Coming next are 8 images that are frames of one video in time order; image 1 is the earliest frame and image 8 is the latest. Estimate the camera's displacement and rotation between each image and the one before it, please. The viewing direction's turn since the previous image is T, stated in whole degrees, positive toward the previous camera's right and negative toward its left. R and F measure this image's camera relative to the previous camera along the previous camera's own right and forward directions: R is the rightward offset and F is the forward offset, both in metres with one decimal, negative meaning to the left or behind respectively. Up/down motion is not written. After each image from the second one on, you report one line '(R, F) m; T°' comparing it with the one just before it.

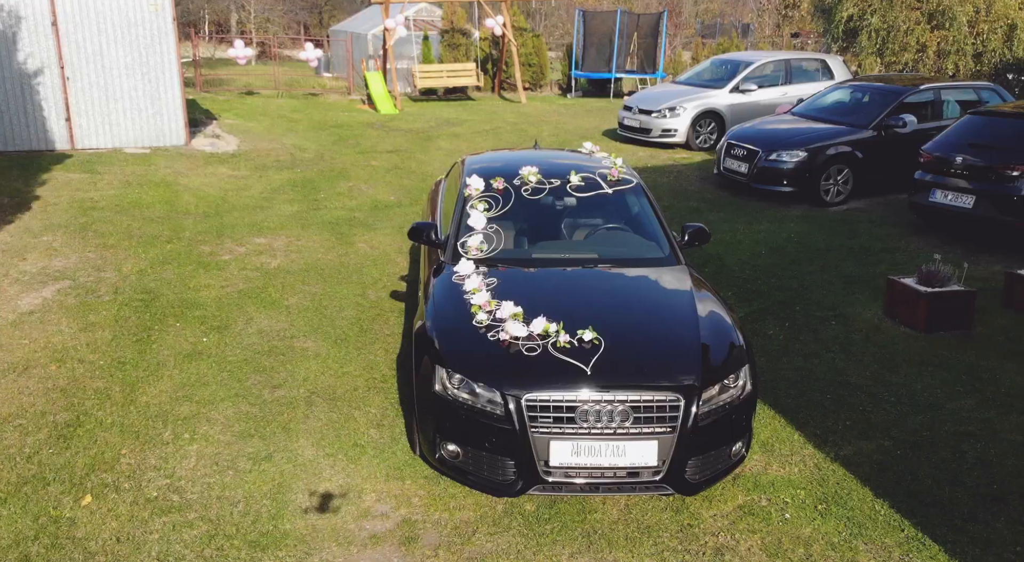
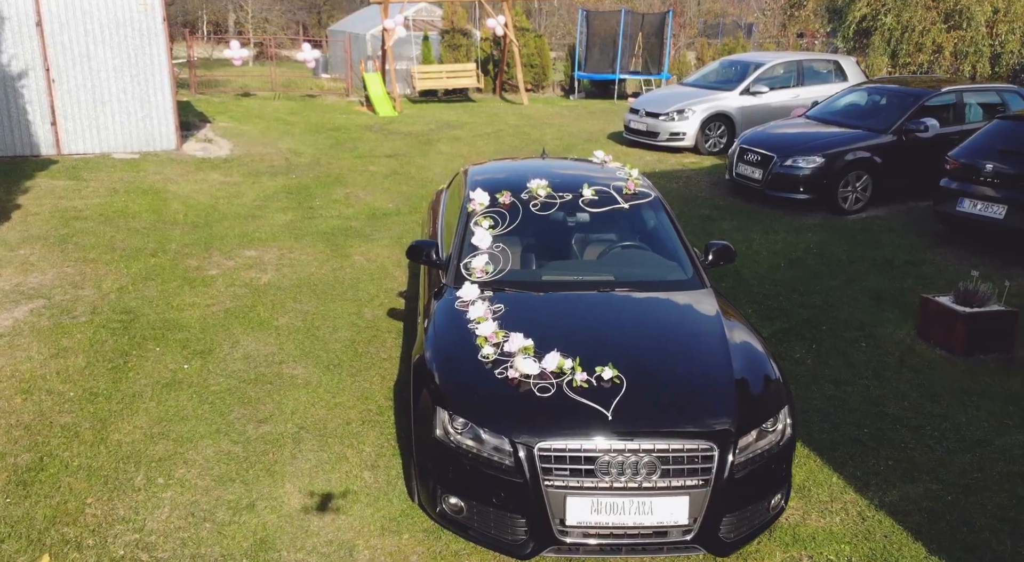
(0.0, +0.4) m; 0°
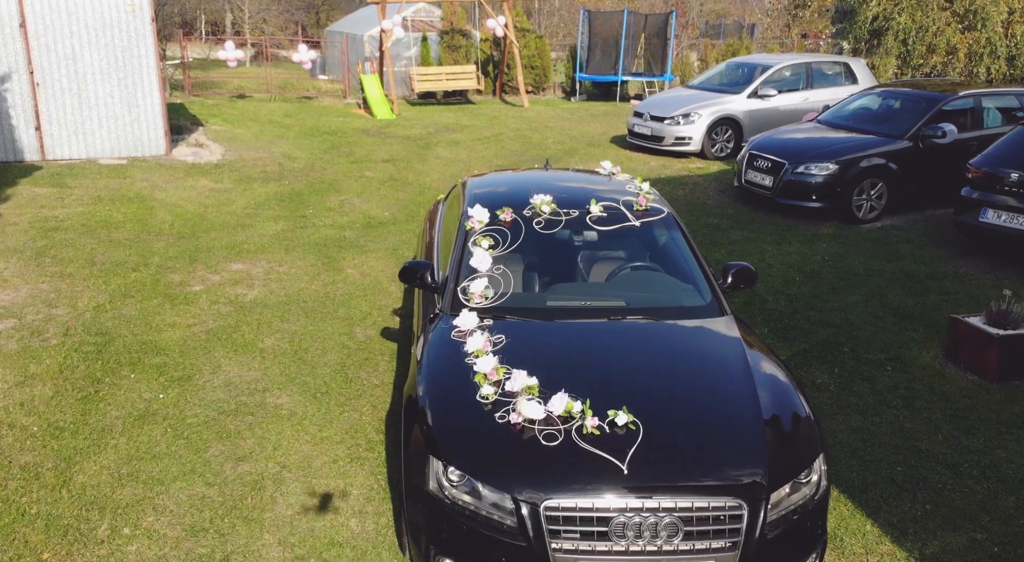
(0.0, +0.3) m; 0°
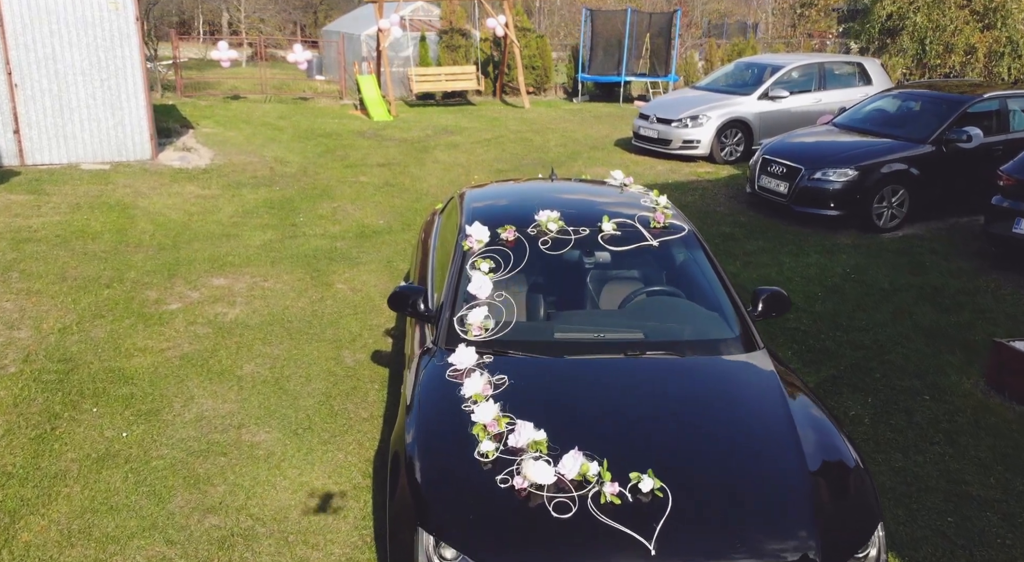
(0.0, +0.4) m; 0°
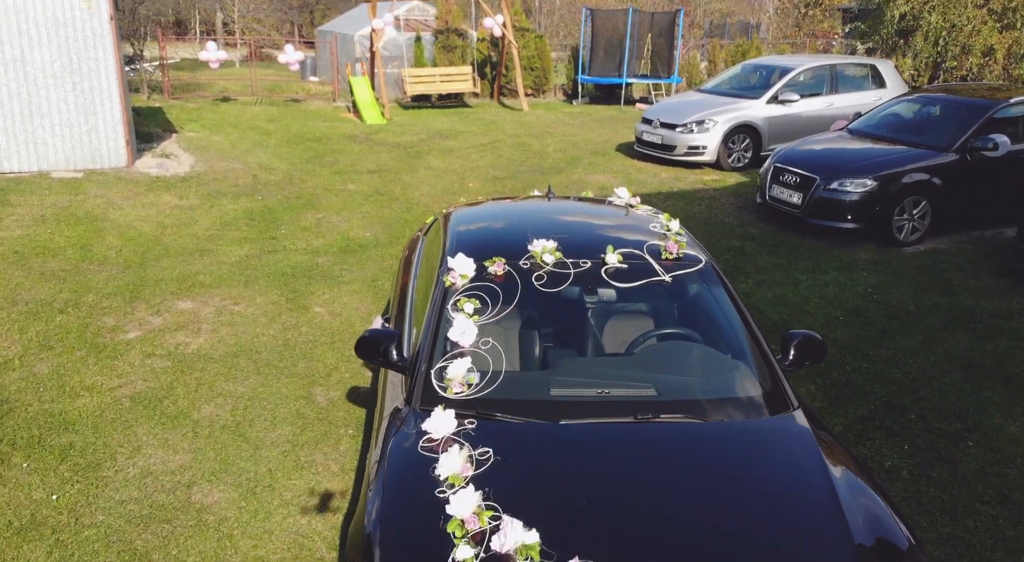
(0.0, +0.5) m; 0°
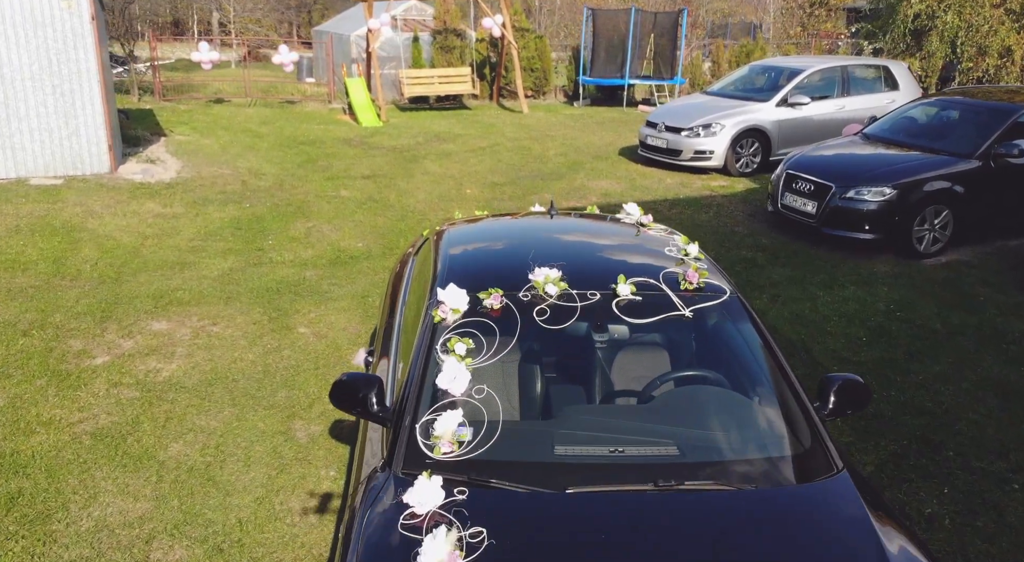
(0.0, +0.4) m; 0°
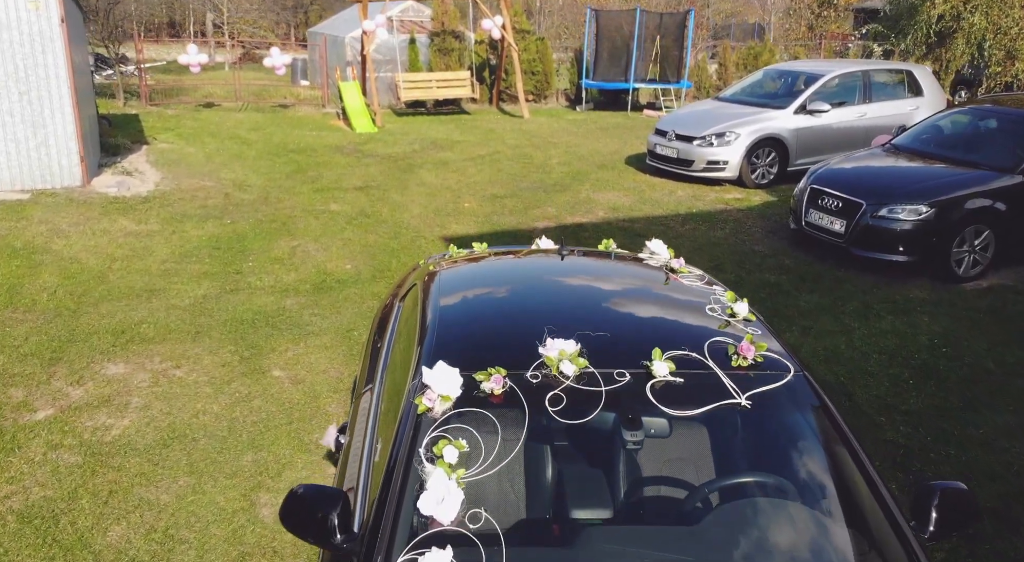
(0.0, +0.6) m; 0°
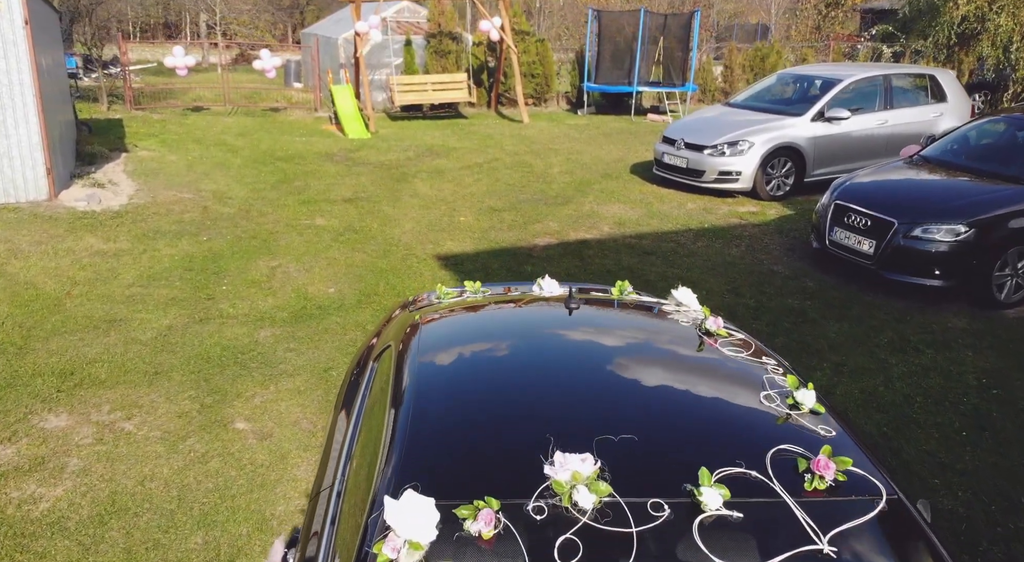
(0.0, +0.6) m; 0°
